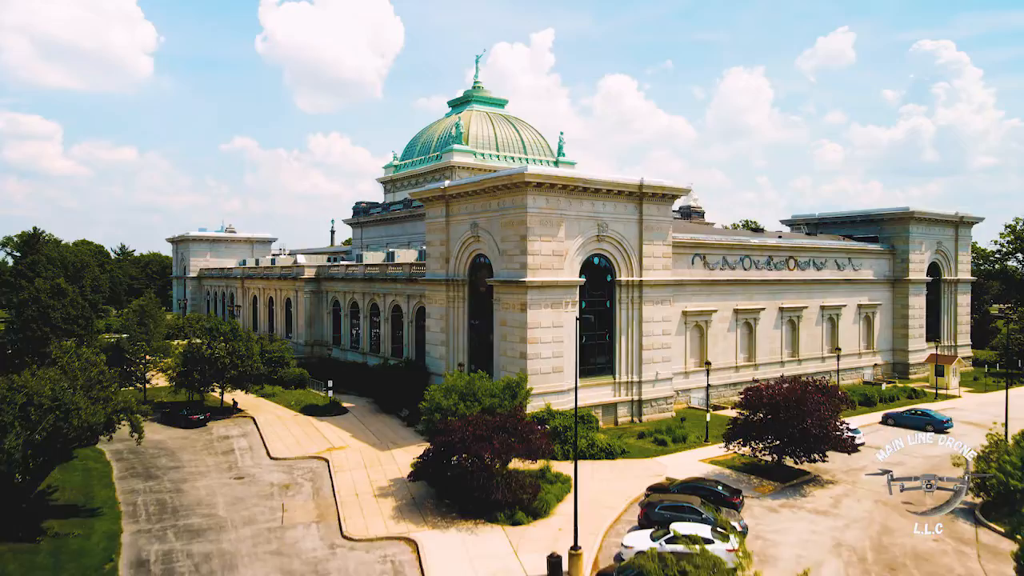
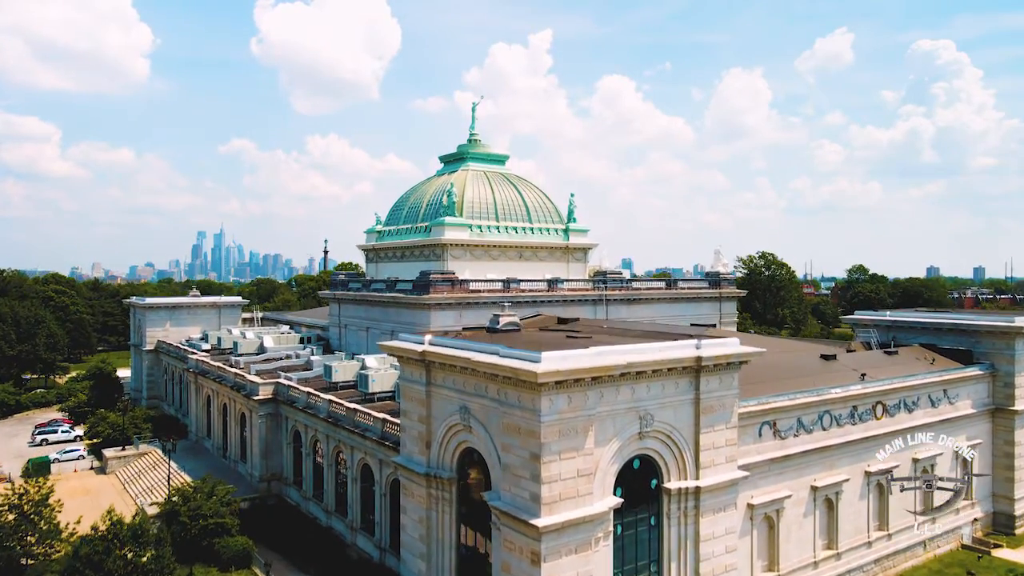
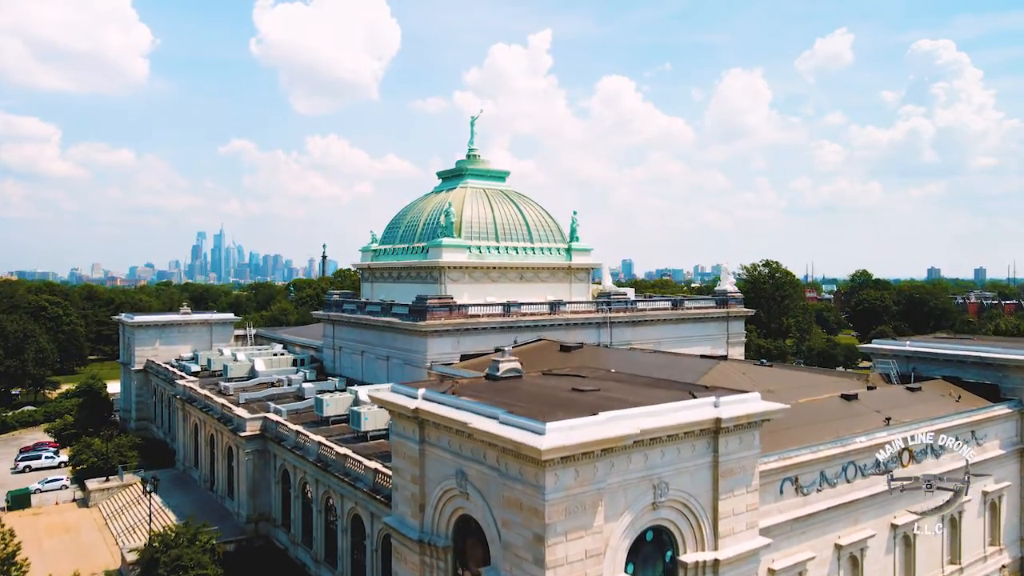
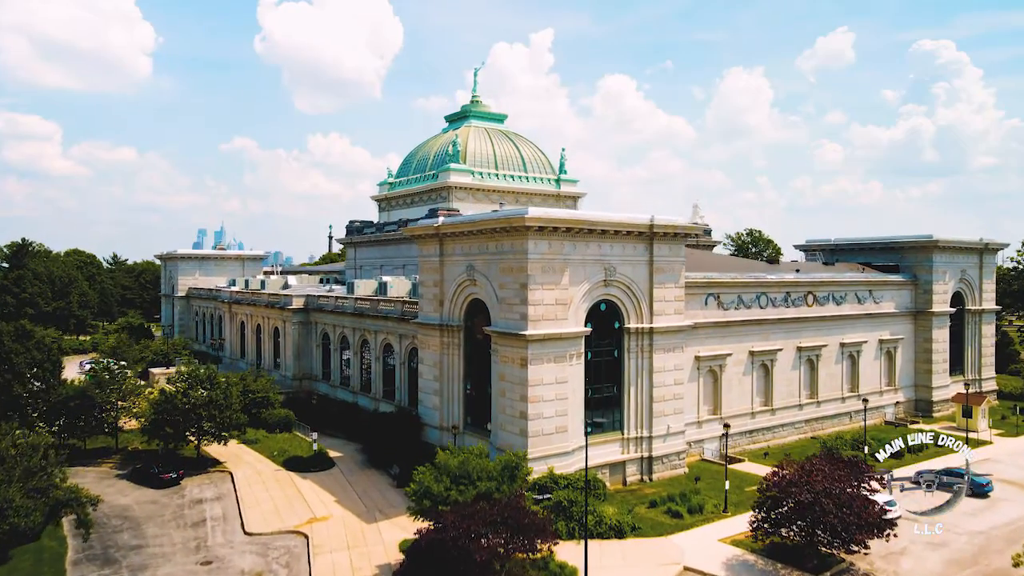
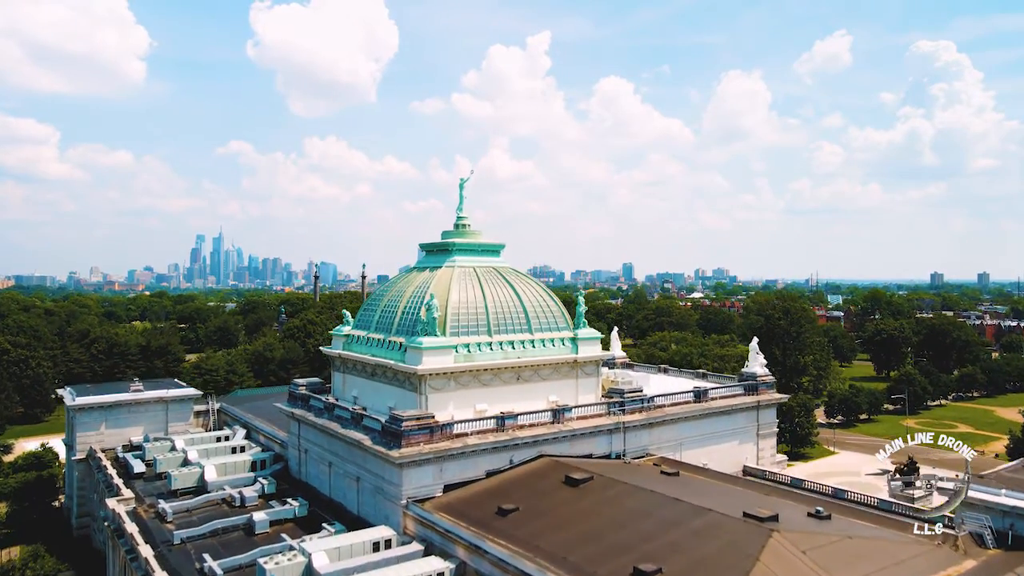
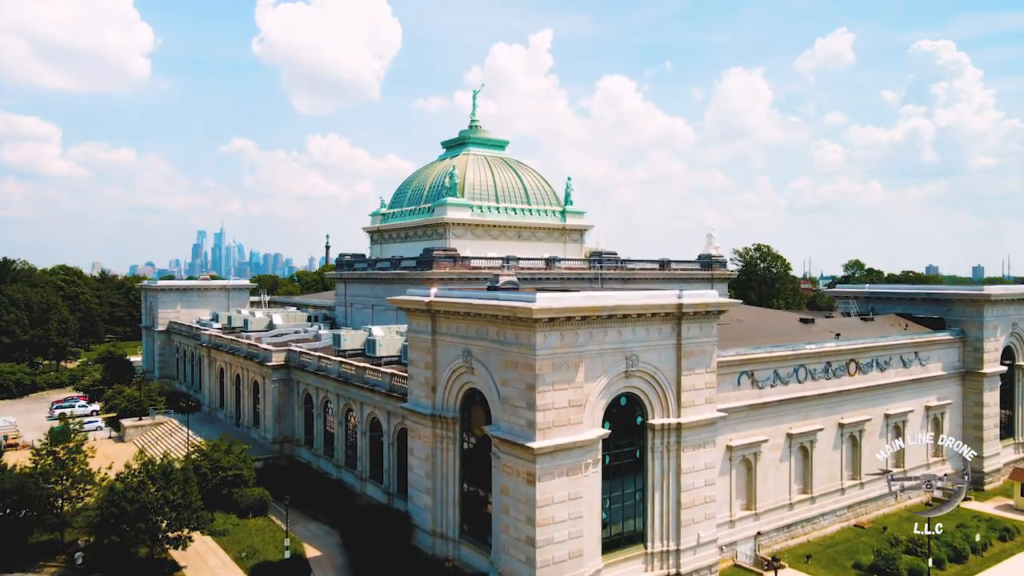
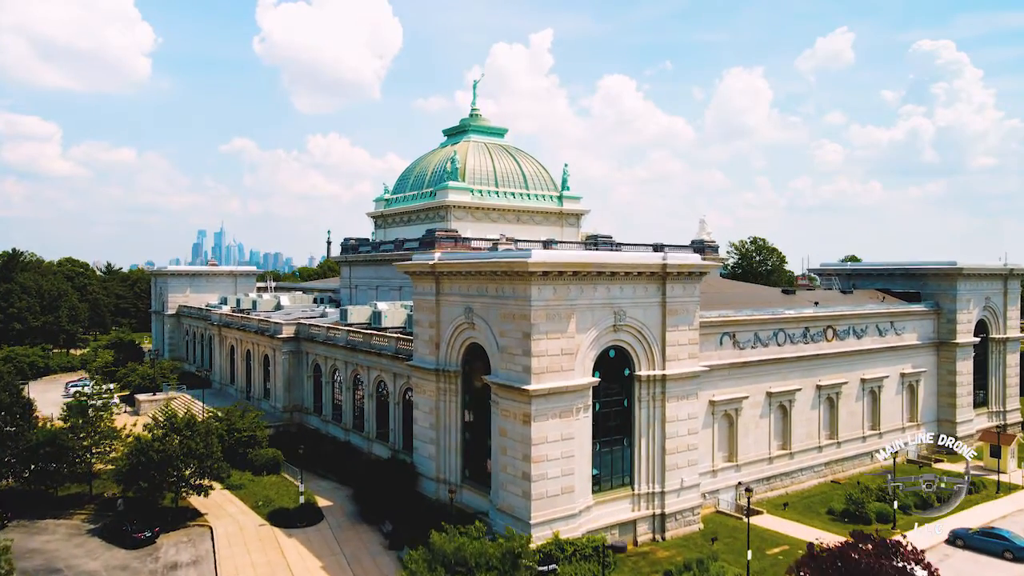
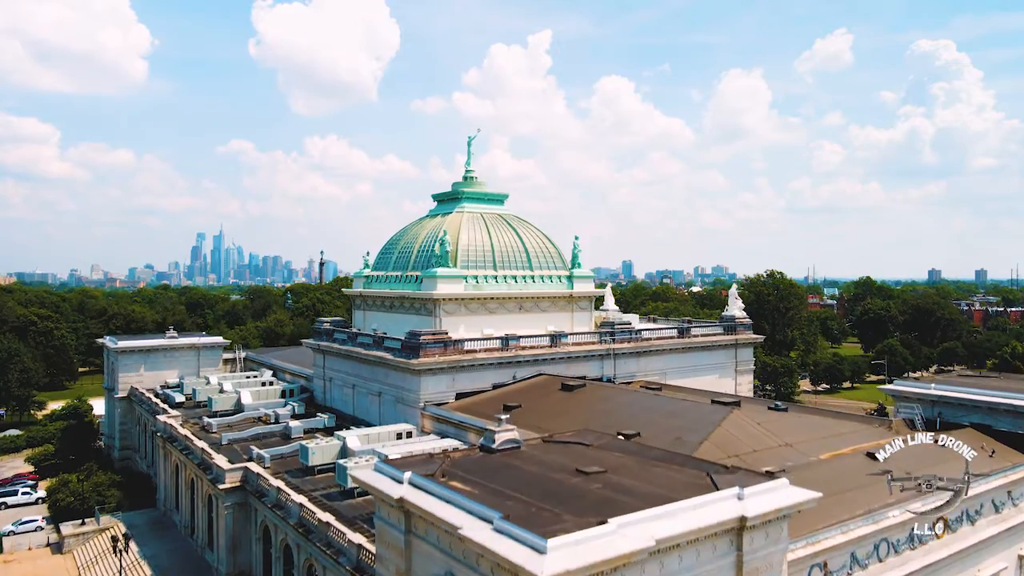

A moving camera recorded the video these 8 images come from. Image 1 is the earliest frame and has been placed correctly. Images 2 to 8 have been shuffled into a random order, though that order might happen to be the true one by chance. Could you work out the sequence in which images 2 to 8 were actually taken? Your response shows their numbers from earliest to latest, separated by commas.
4, 7, 6, 2, 3, 8, 5
